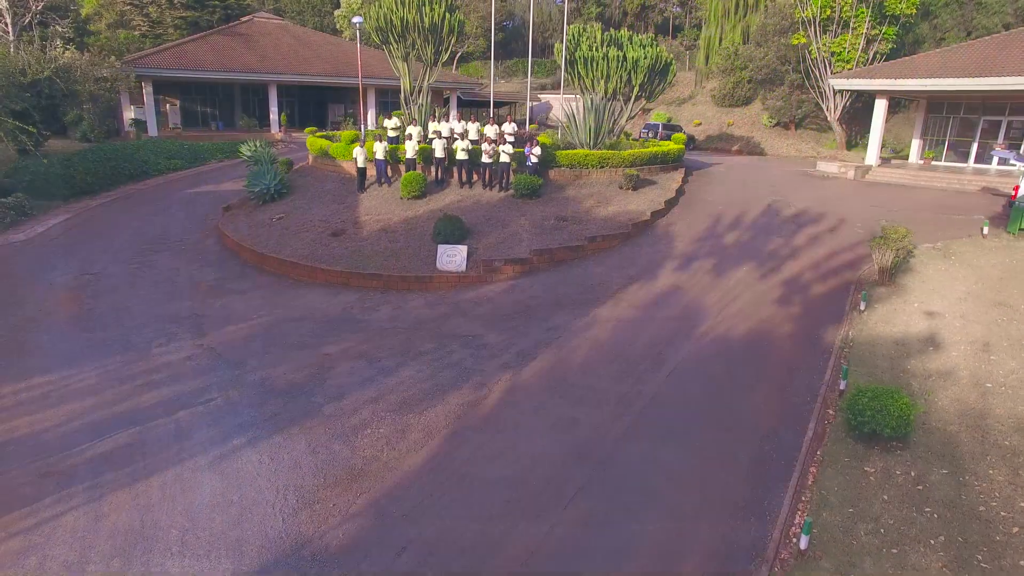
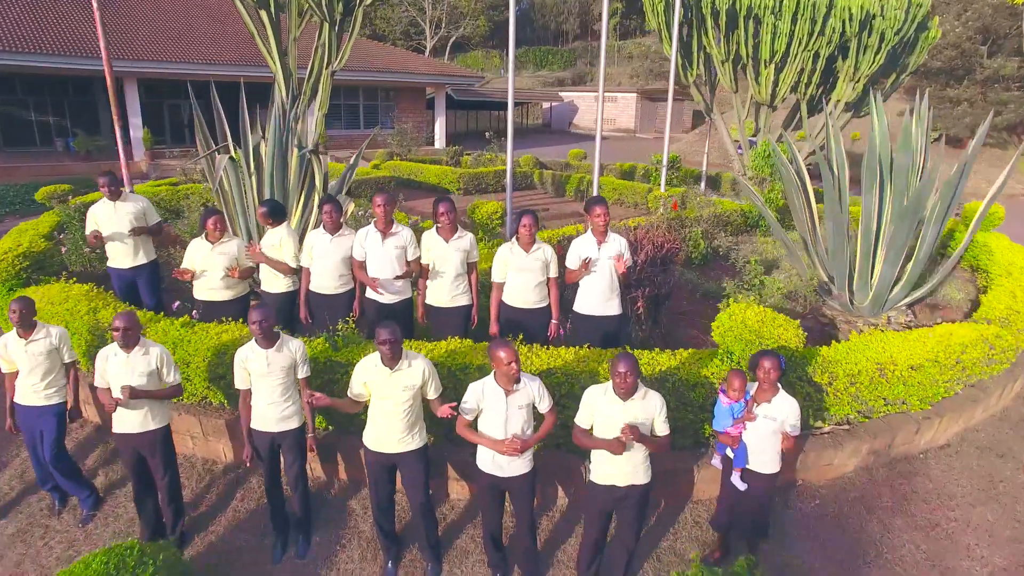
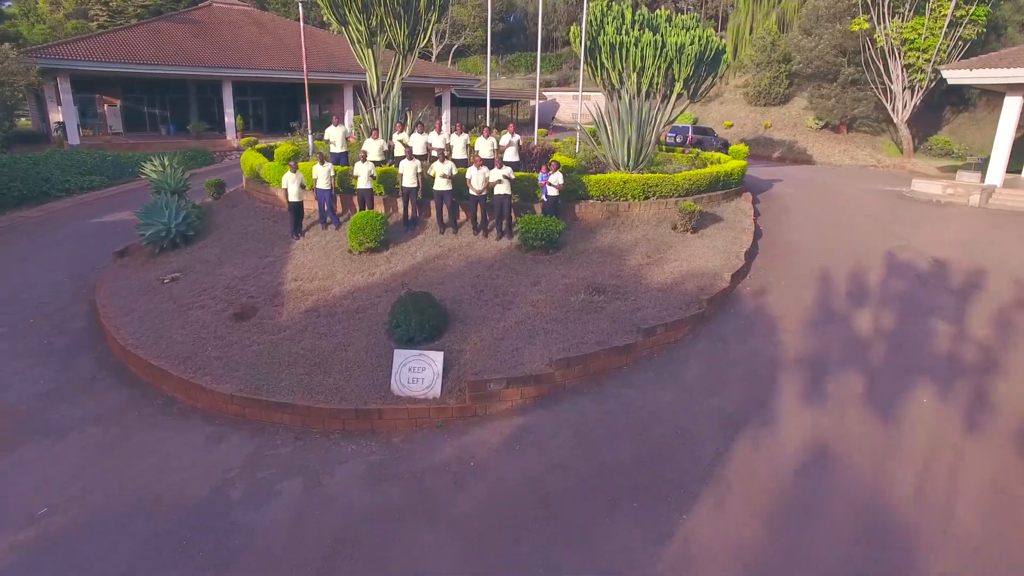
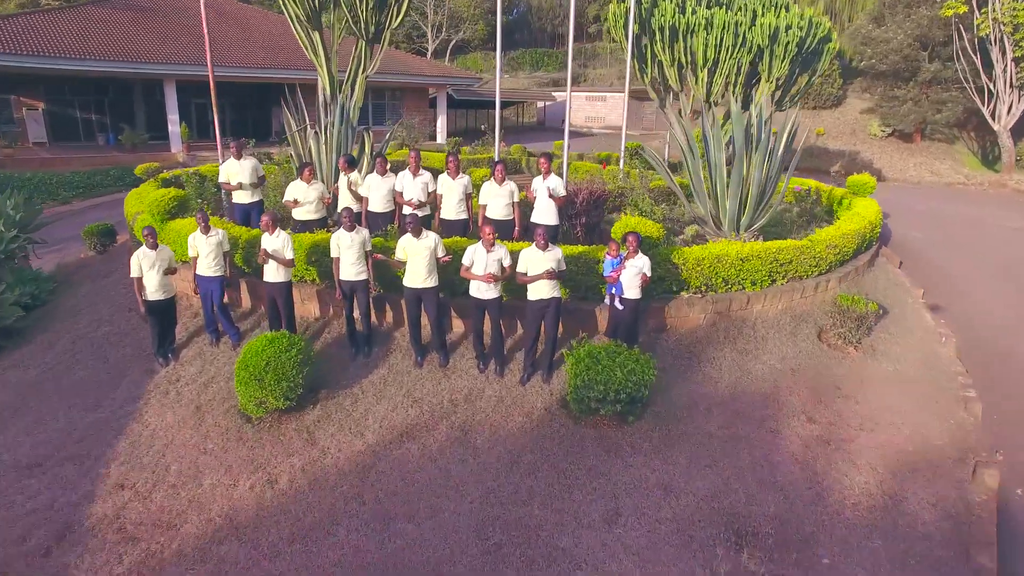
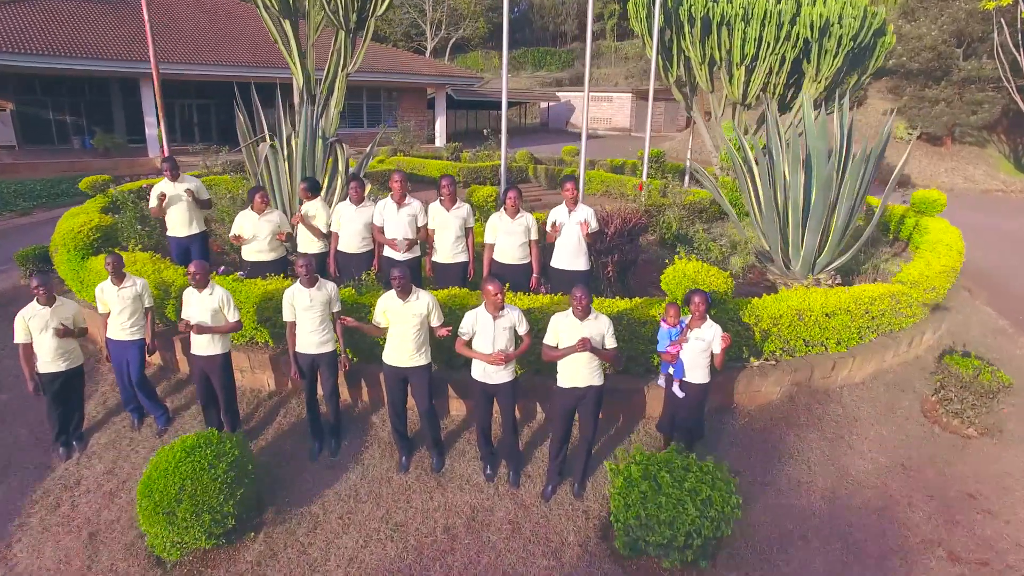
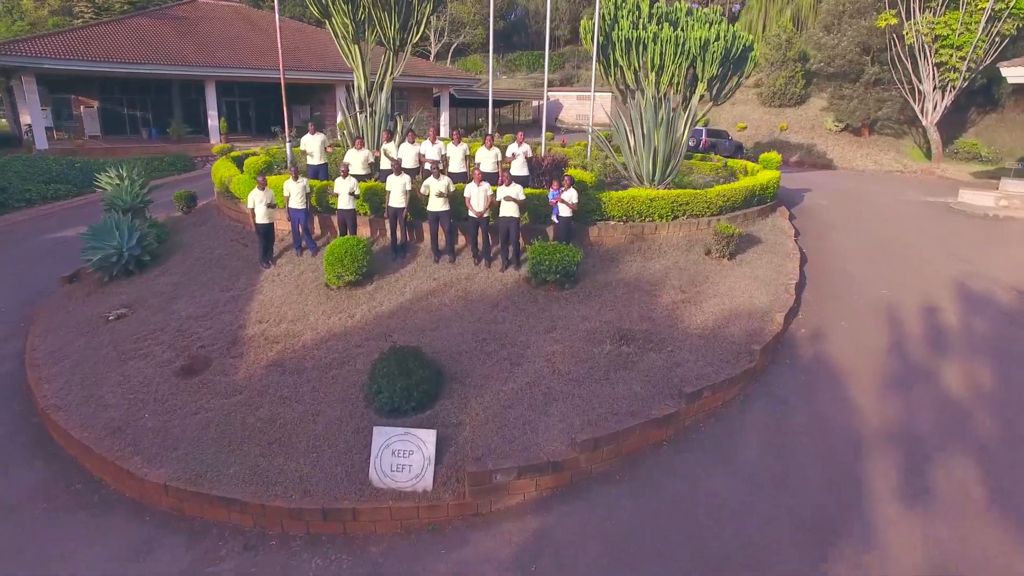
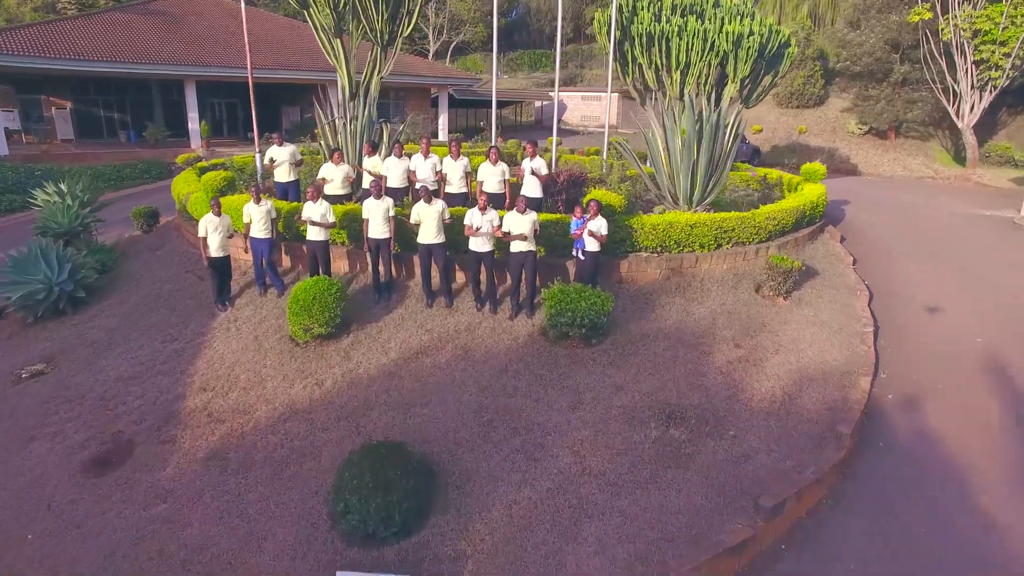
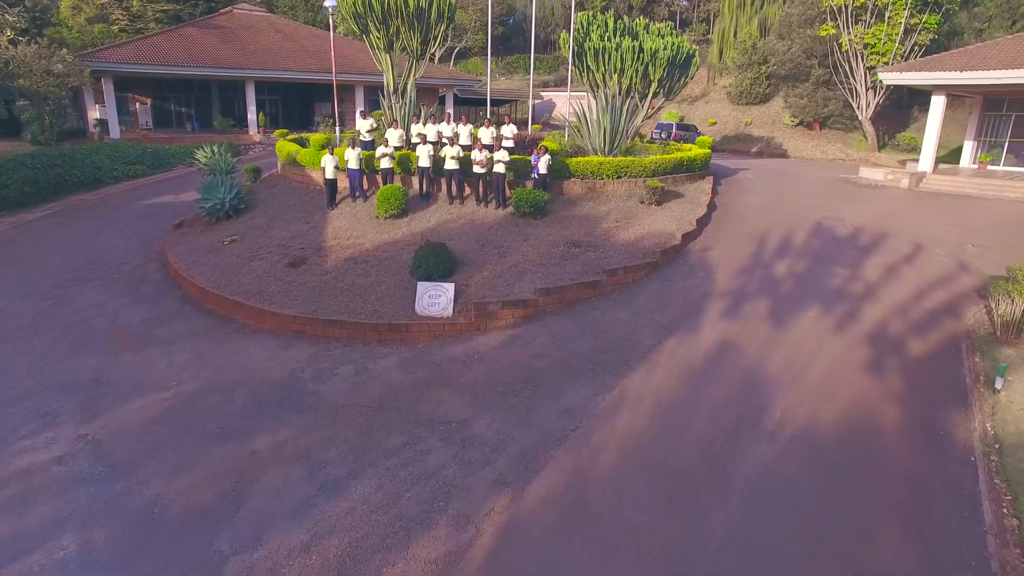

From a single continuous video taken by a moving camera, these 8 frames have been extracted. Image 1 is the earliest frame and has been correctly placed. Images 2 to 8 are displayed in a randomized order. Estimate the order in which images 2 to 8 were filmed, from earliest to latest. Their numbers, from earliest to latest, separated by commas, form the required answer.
8, 3, 6, 7, 4, 5, 2
